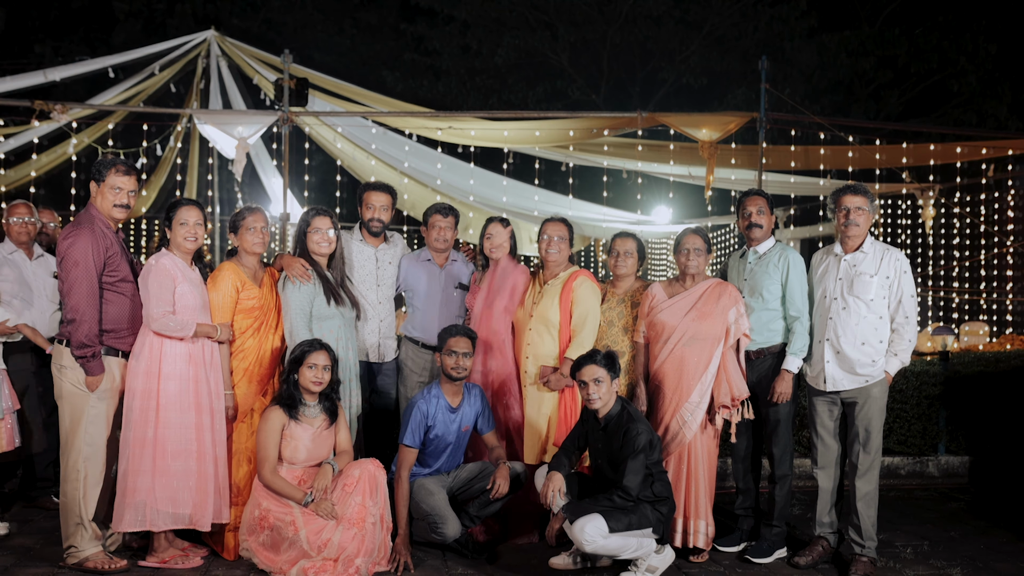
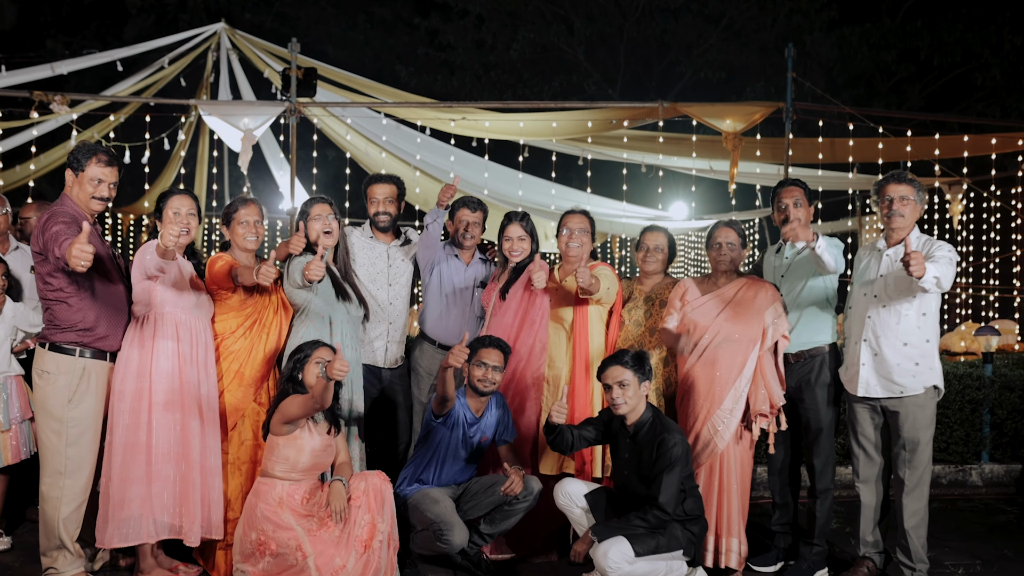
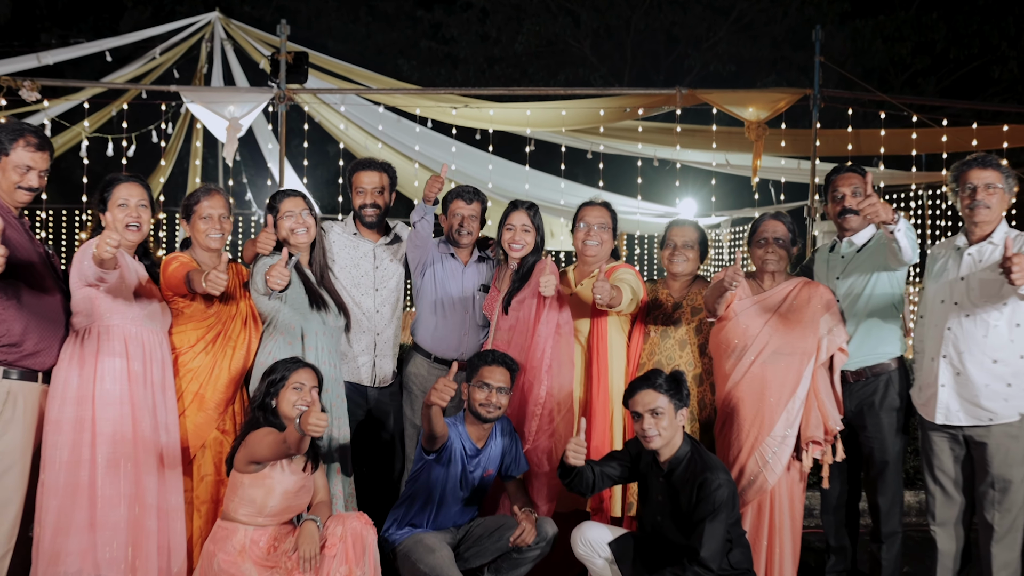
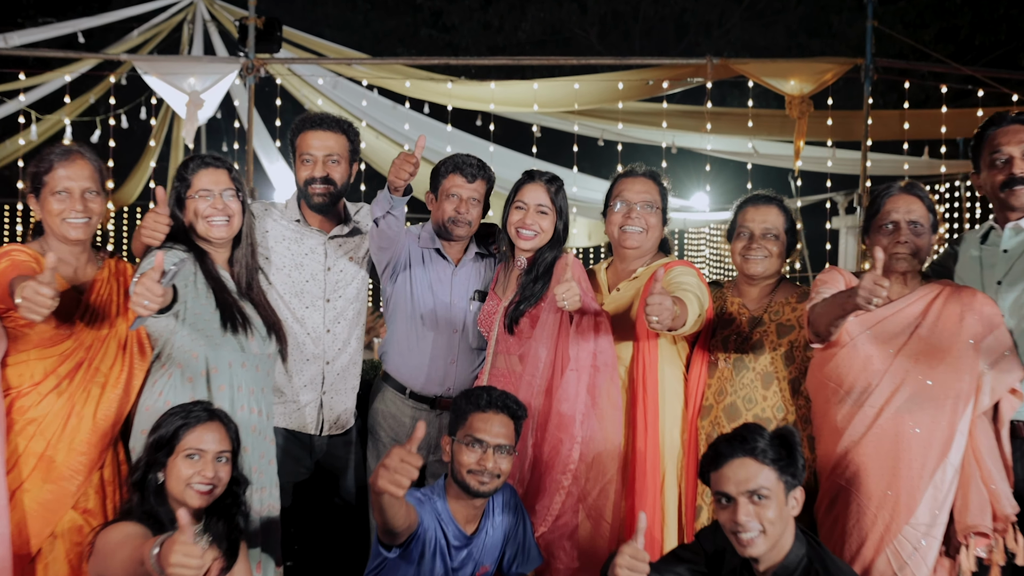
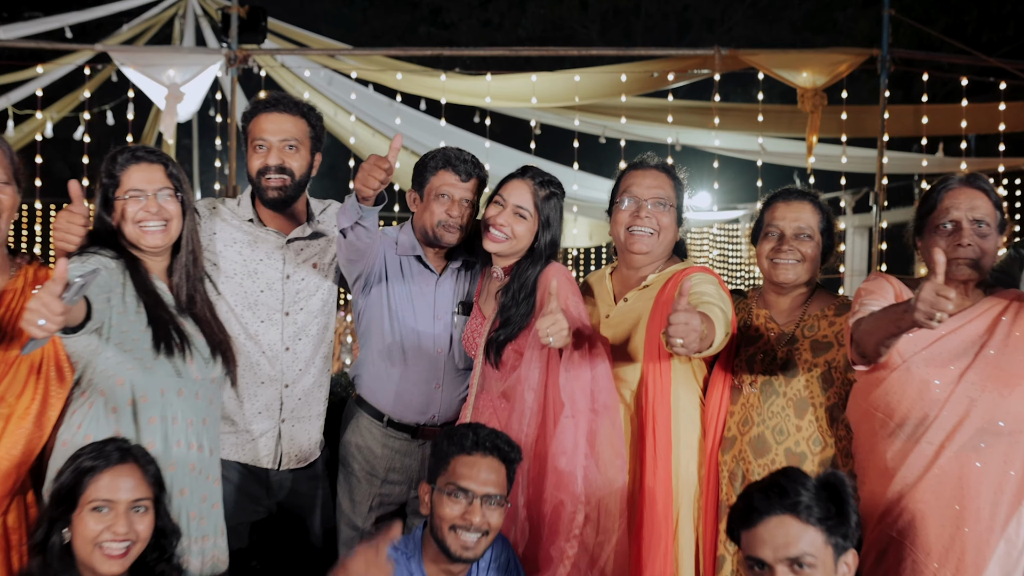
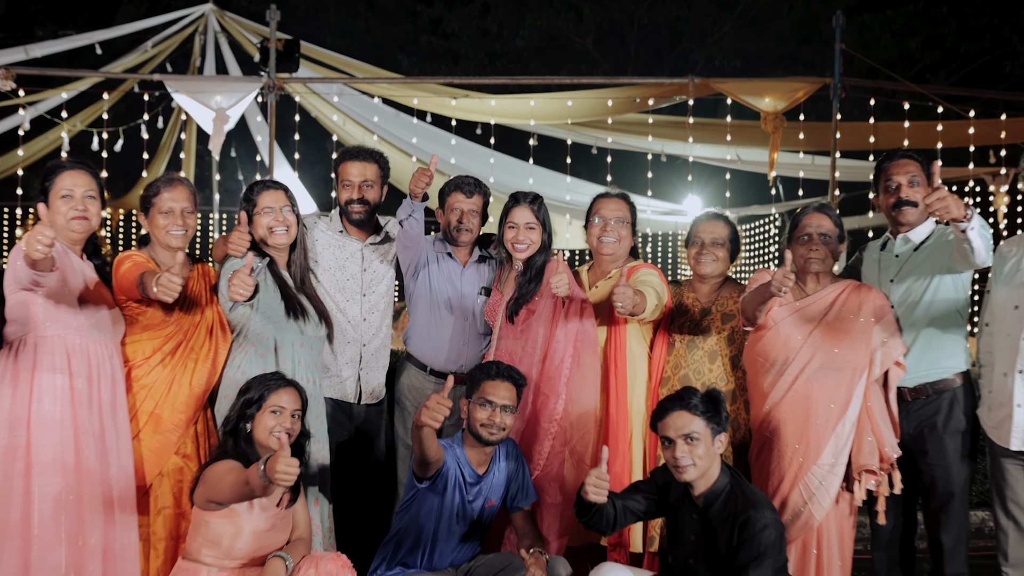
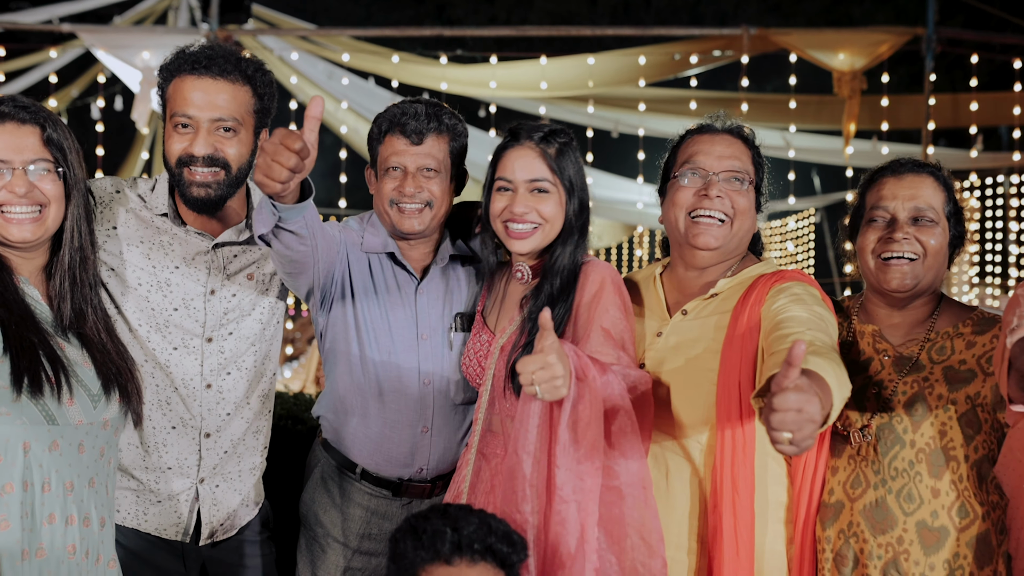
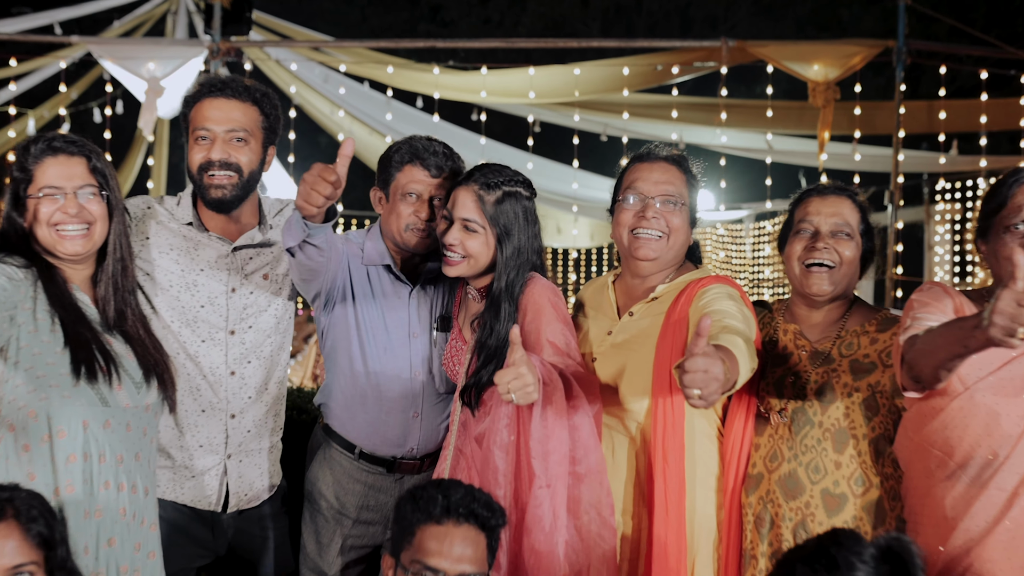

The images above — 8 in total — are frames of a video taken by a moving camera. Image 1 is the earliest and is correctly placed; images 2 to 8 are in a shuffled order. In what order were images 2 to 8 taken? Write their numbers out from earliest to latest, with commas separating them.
2, 3, 6, 4, 5, 8, 7
